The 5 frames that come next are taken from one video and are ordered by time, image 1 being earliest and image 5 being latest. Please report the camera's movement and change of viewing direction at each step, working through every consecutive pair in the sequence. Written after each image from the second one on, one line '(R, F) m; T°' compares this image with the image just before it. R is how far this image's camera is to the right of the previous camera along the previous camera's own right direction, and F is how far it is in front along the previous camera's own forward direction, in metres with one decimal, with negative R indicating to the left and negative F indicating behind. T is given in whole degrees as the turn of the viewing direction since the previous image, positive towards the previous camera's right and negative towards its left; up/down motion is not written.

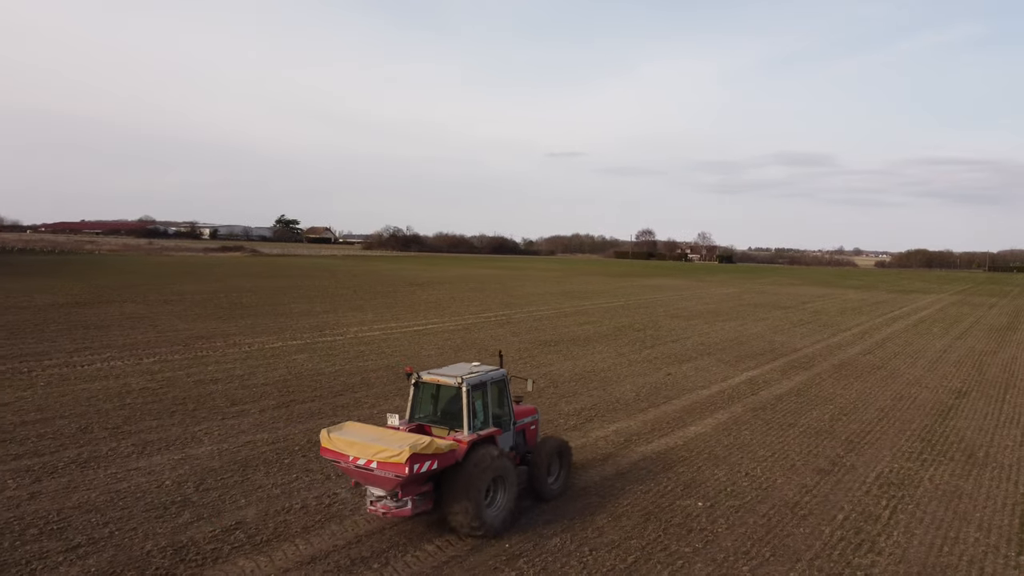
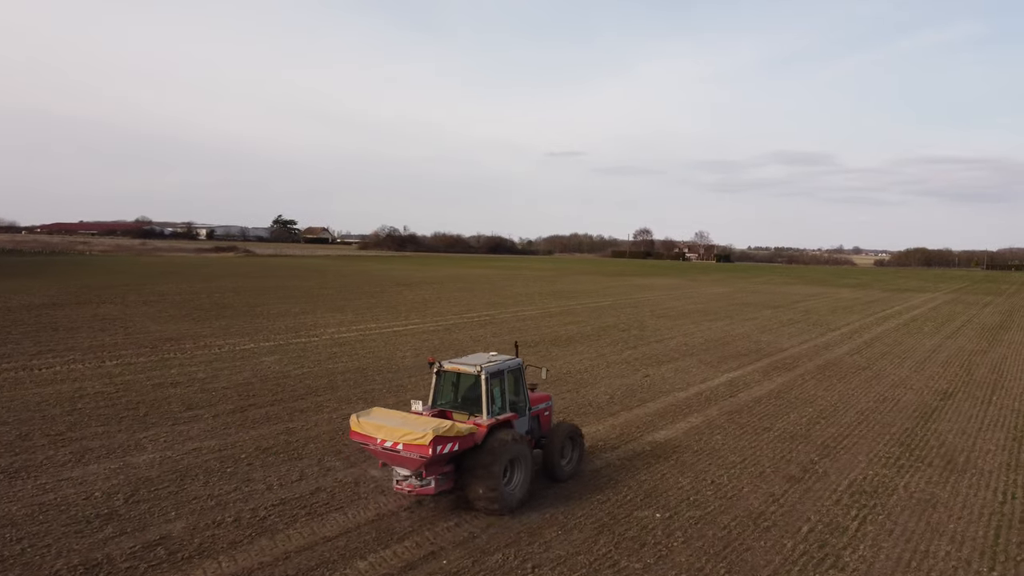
(+0.5, +0.4) m; 0°
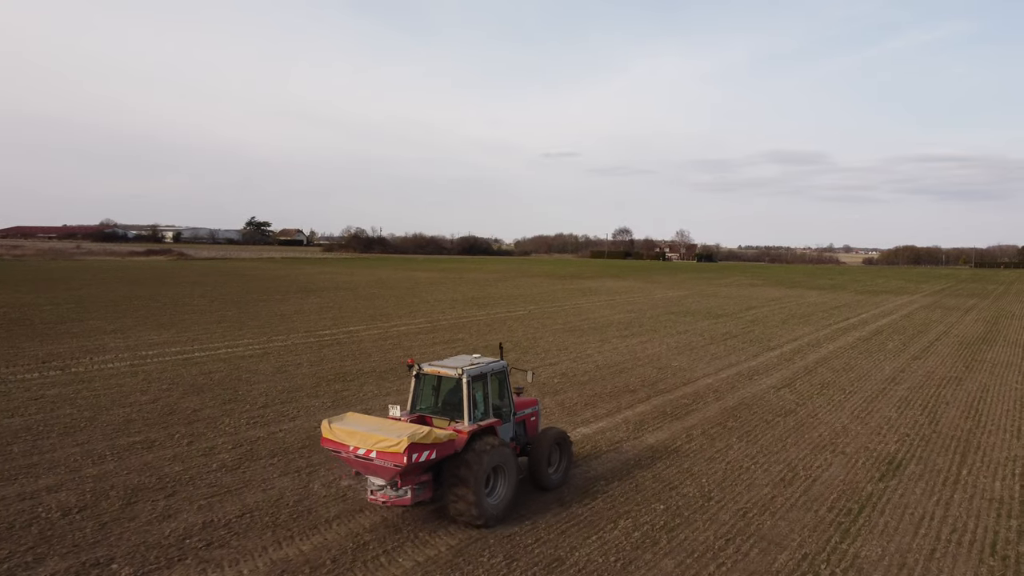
(+3.5, +4.3) m; +1°
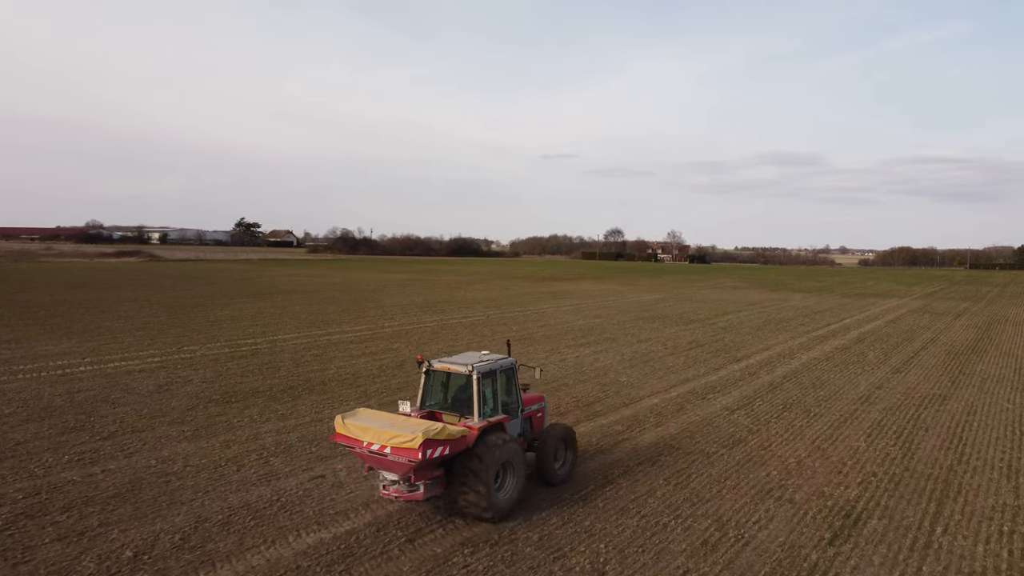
(-1.1, -2.2) m; 0°
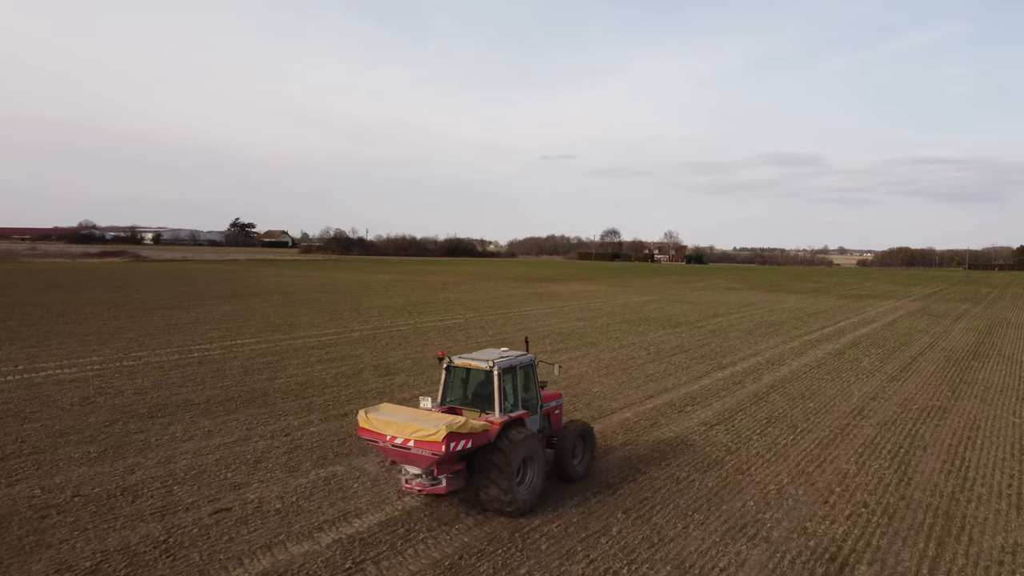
(-3.2, -3.3) m; 0°
